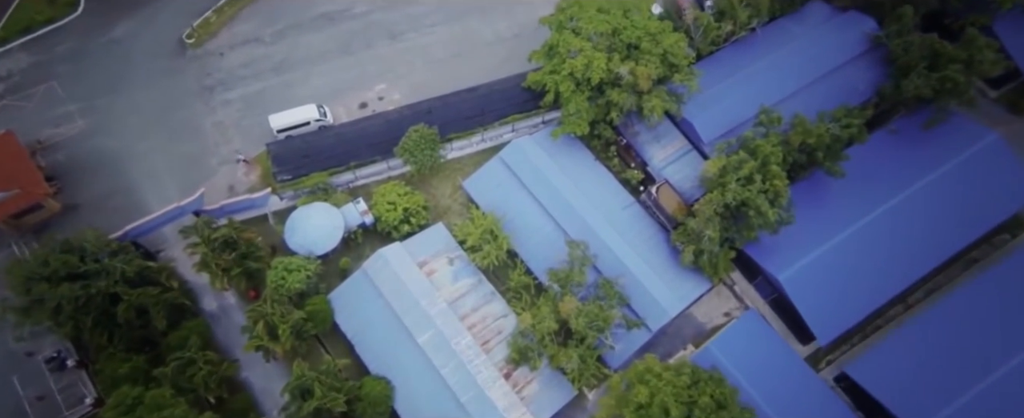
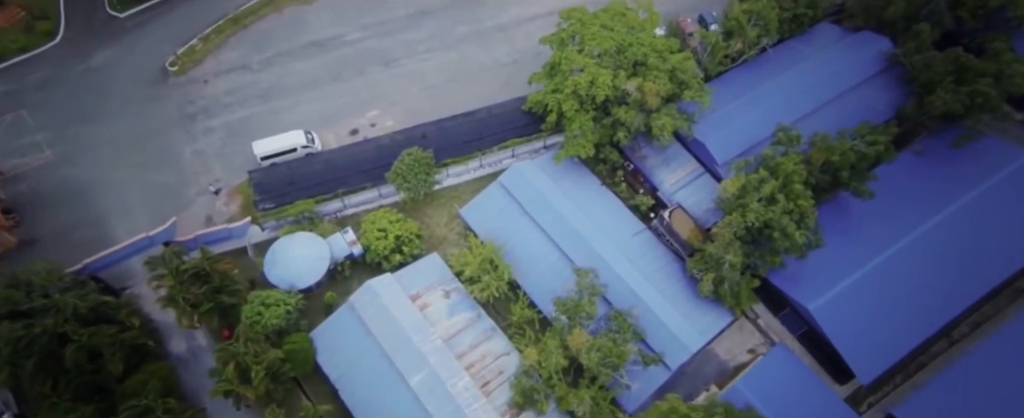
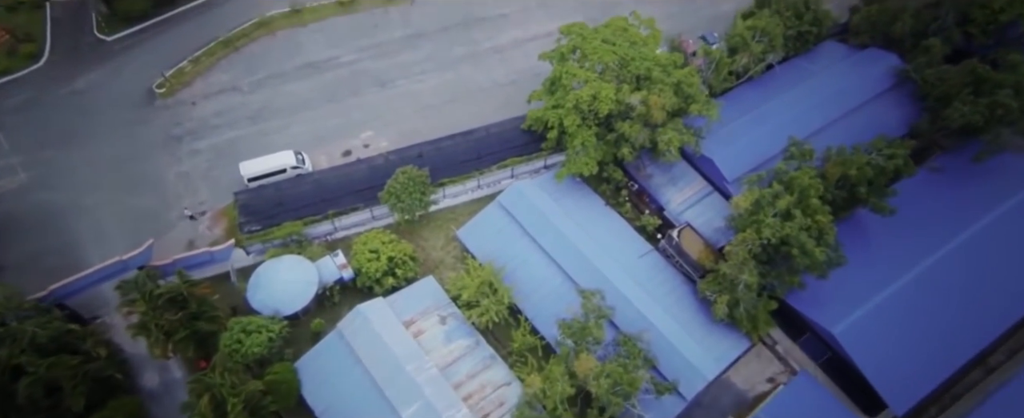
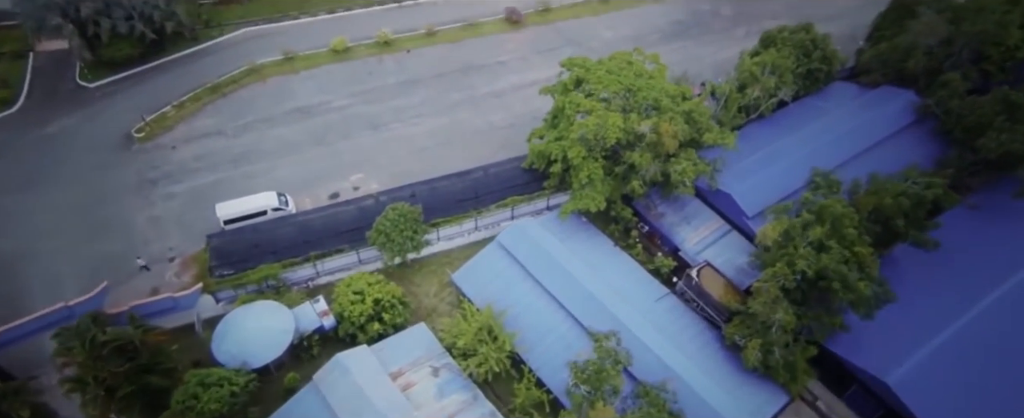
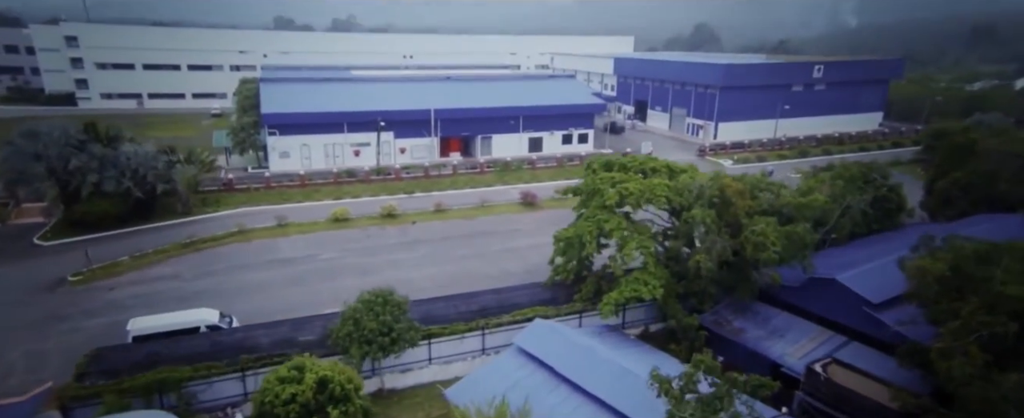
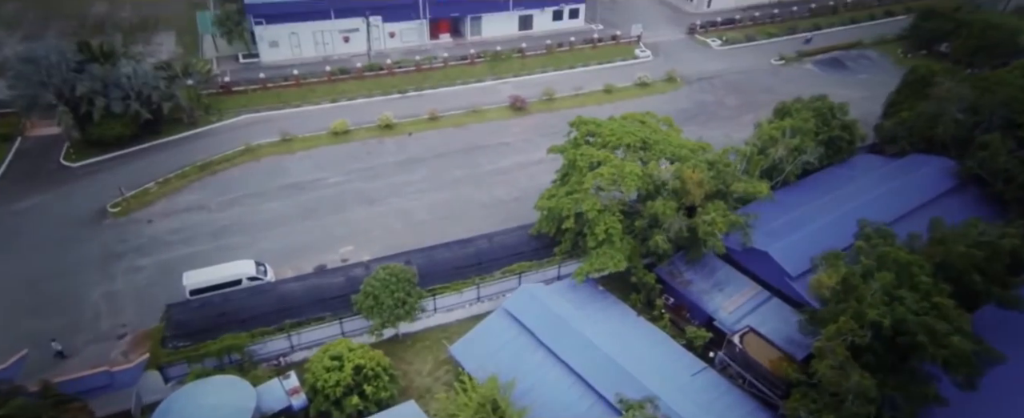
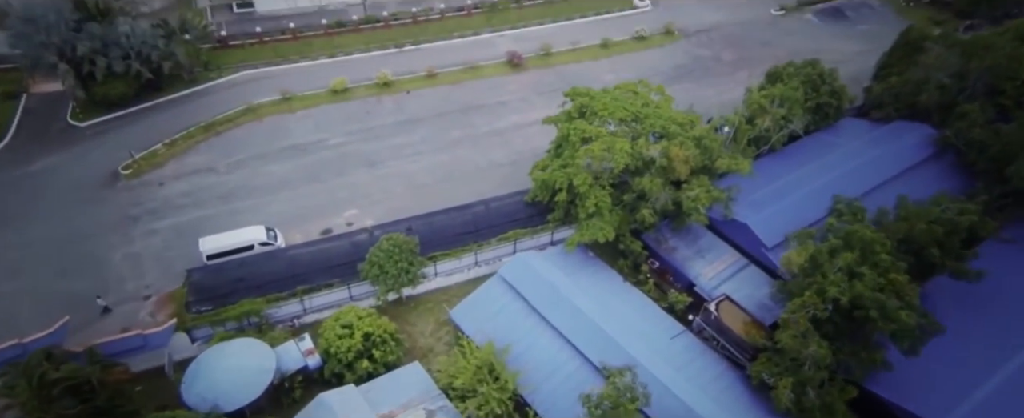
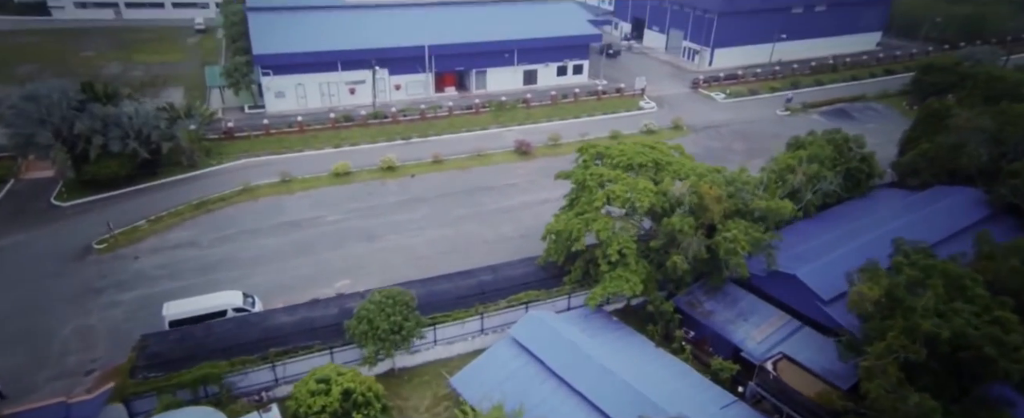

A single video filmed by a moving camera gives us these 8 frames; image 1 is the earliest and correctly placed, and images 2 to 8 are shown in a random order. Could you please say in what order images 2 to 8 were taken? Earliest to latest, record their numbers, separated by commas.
2, 3, 4, 7, 6, 8, 5
